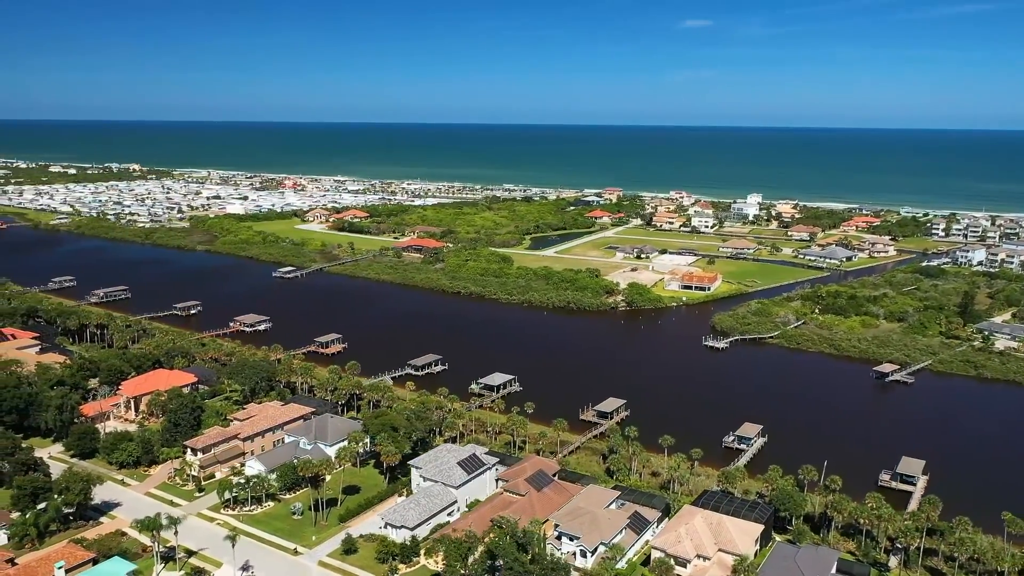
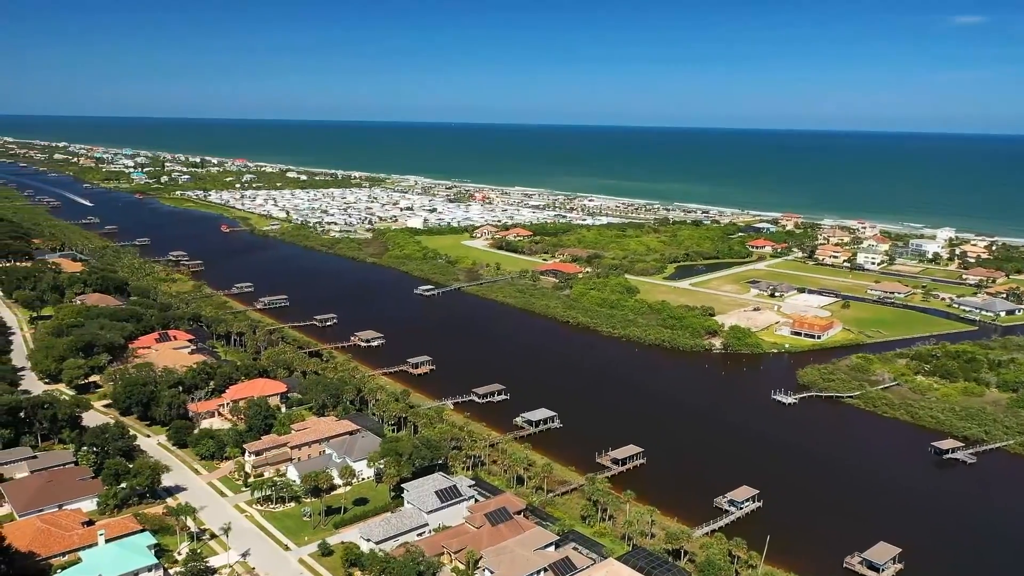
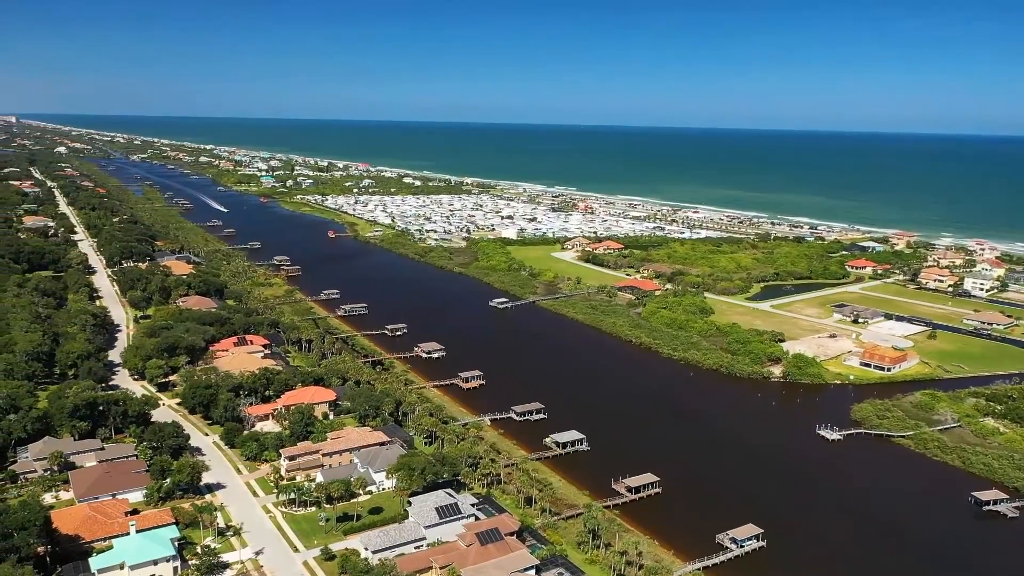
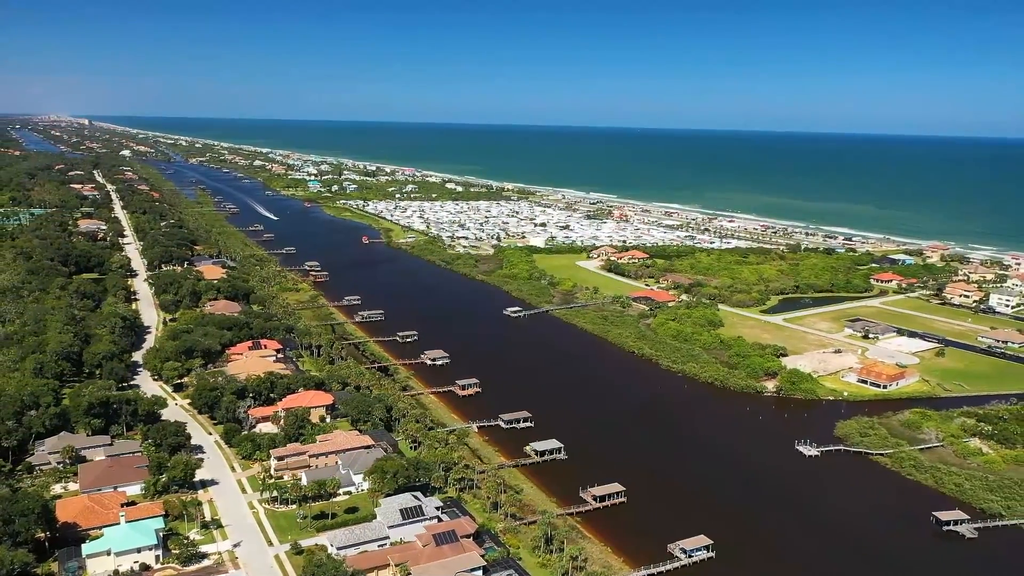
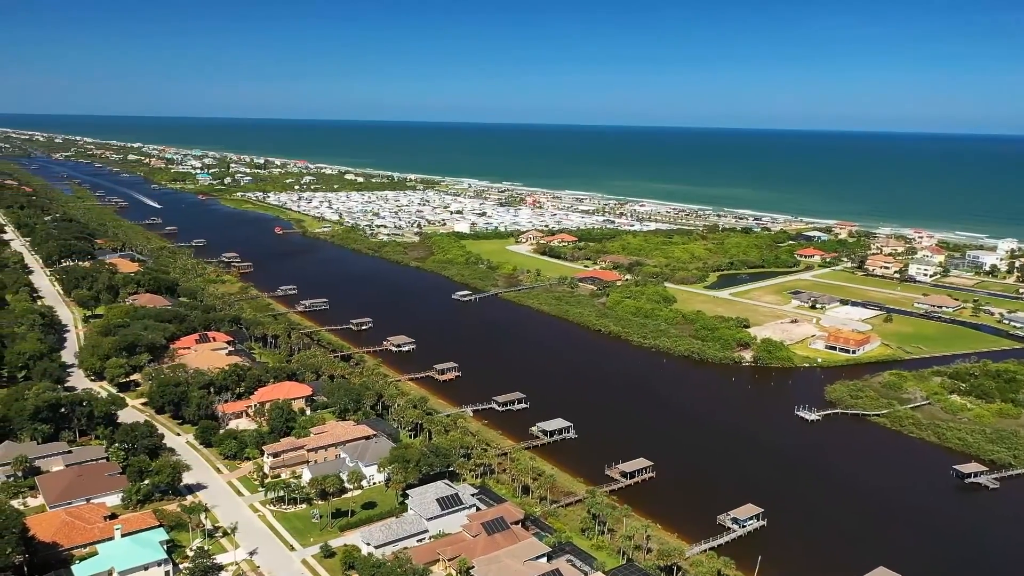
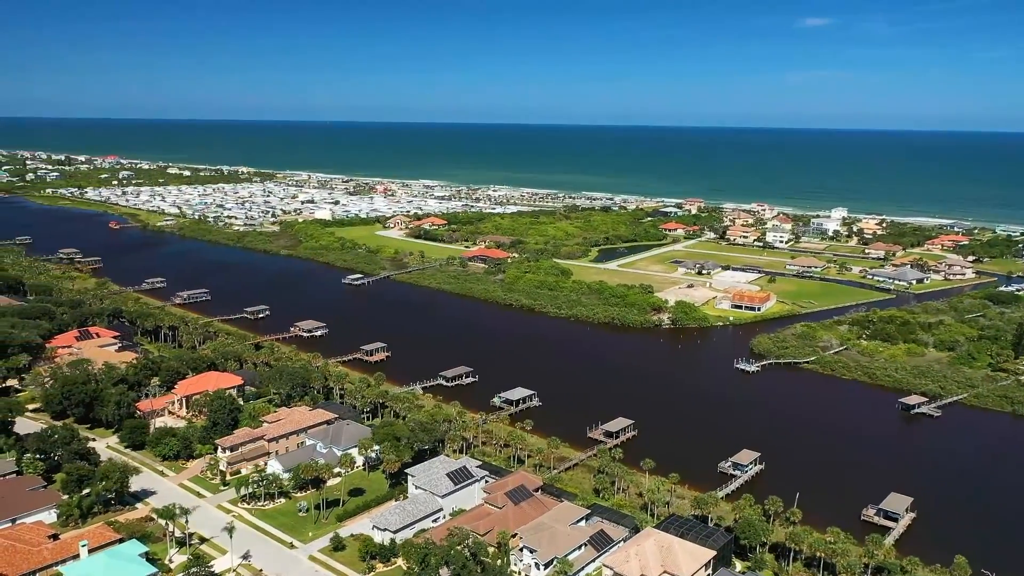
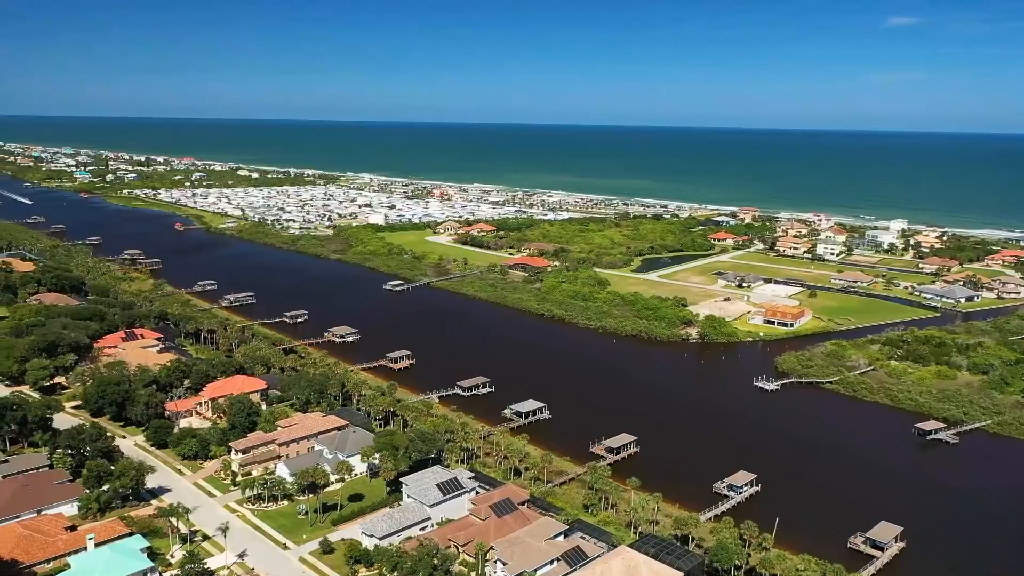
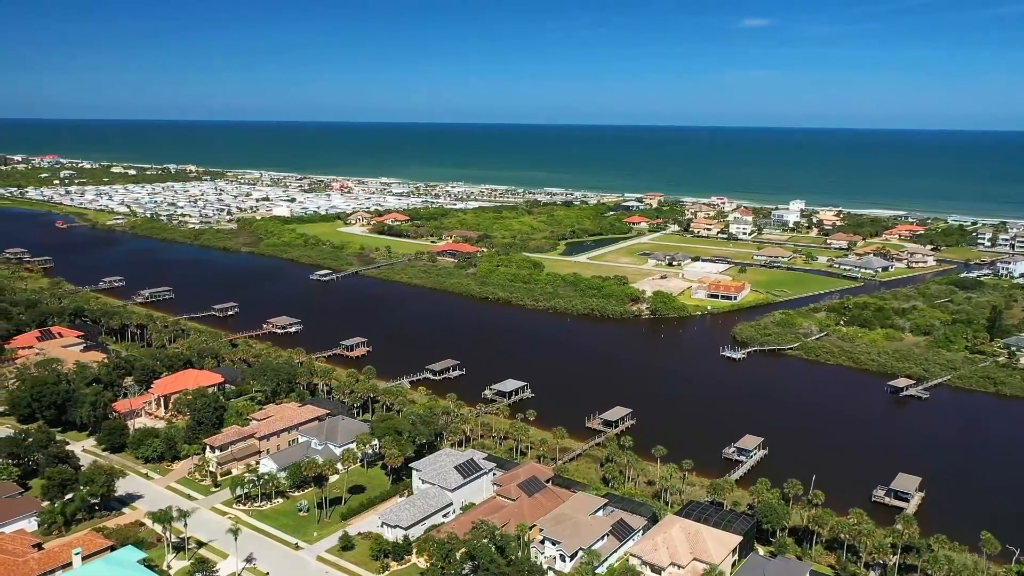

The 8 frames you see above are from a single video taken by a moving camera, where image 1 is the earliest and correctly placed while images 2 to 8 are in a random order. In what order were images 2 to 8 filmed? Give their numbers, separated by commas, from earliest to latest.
8, 6, 7, 2, 5, 3, 4
